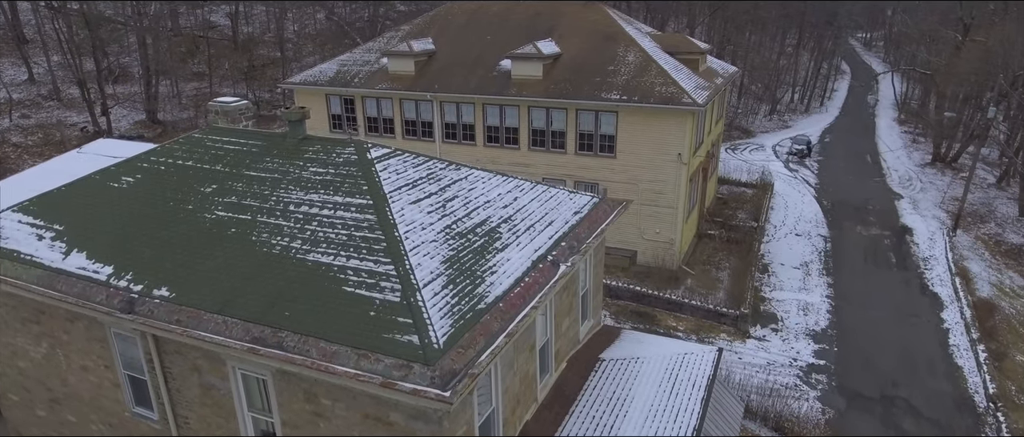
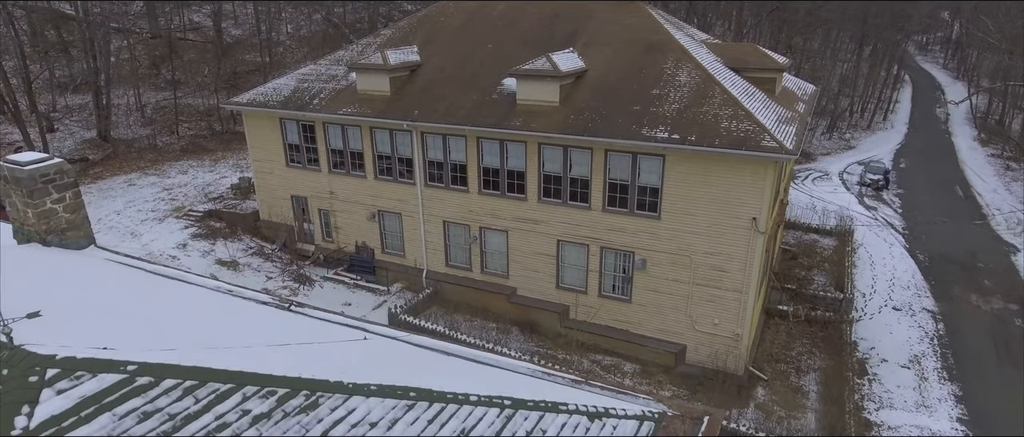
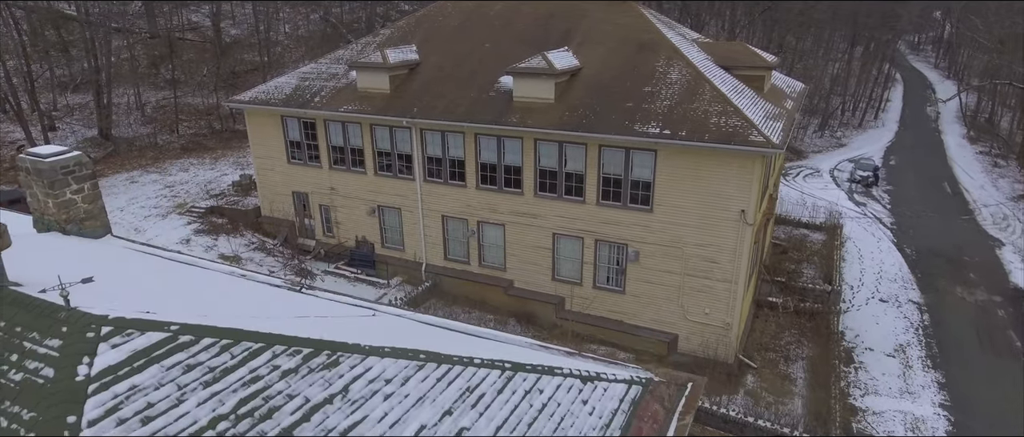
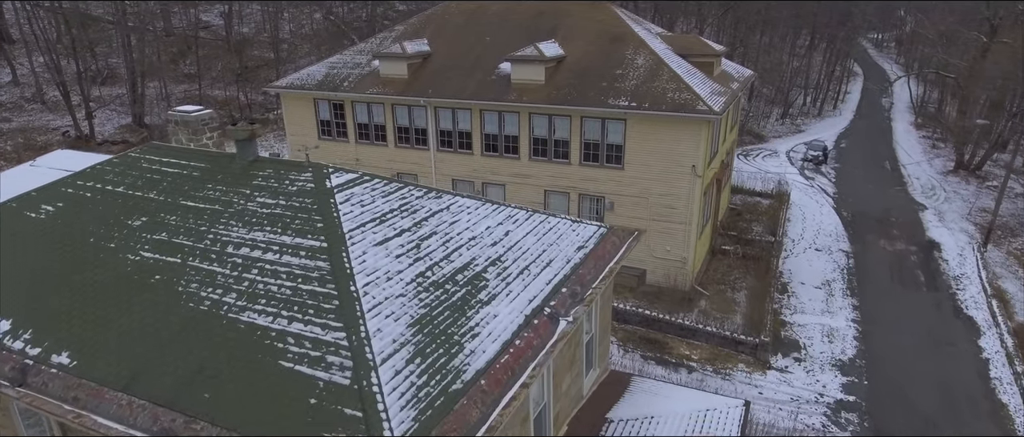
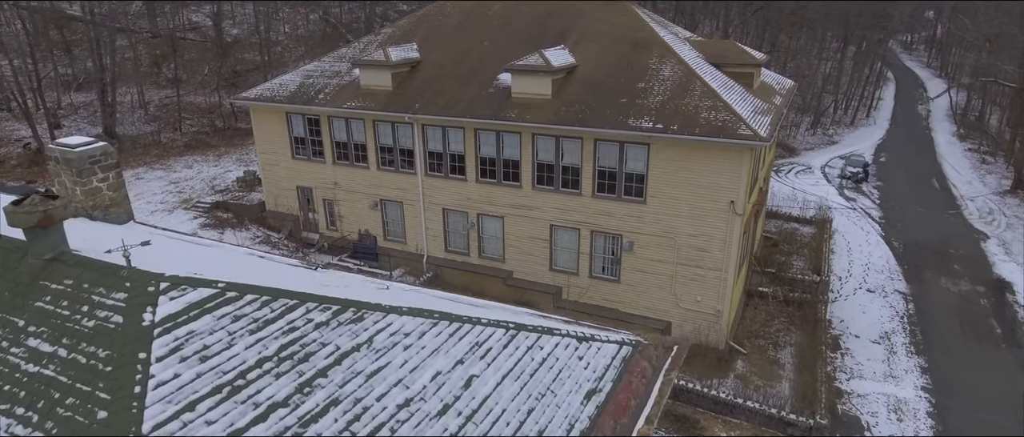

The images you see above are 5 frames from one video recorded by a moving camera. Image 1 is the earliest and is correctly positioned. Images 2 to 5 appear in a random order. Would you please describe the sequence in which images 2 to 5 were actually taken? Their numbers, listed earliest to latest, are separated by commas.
4, 5, 3, 2
